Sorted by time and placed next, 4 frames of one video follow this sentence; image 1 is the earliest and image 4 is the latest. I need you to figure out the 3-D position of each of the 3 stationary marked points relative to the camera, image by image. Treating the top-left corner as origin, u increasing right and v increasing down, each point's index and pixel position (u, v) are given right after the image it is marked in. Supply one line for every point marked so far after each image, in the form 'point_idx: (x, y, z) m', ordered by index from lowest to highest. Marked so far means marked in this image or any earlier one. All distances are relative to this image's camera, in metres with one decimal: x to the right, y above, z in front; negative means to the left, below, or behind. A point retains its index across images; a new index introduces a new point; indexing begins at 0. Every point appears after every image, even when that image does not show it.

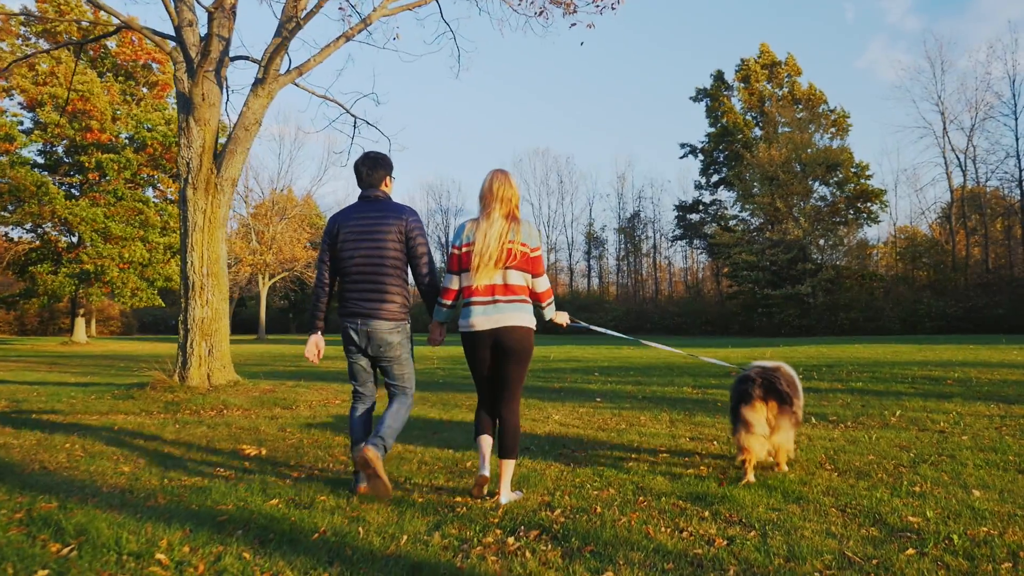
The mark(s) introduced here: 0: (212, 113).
0: (-4.6, +2.7, +10.1) m
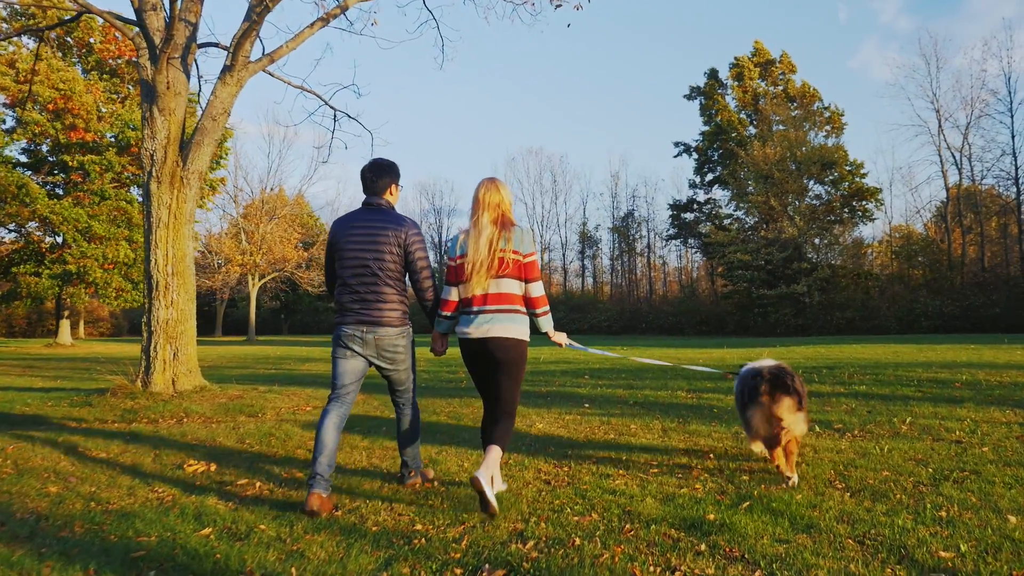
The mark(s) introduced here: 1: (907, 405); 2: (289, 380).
0: (-4.8, +2.7, +9.6) m
1: (+4.3, -1.3, +7.2) m
2: (-4.2, -1.8, +12.5) m
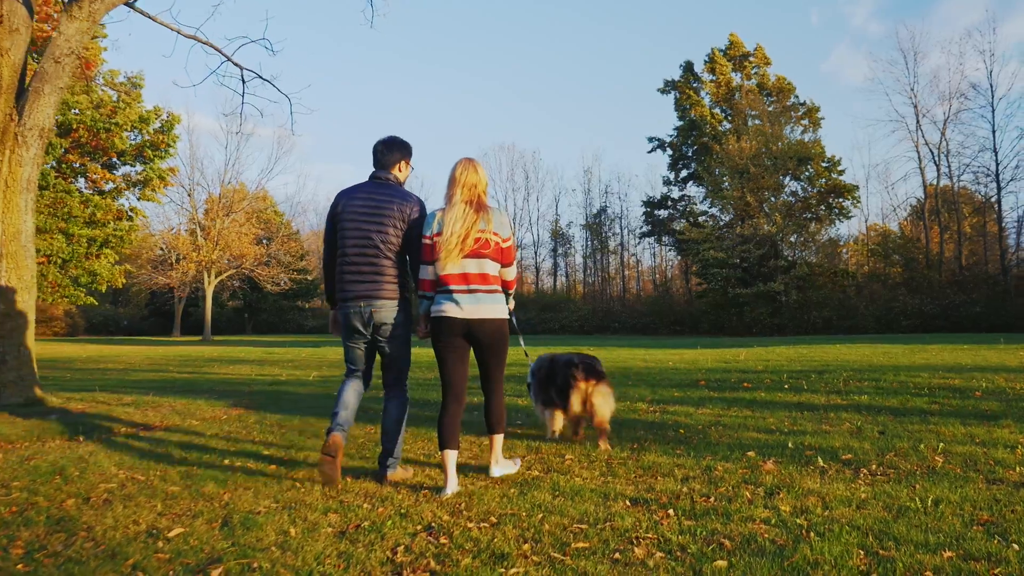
0: (-5.7, +2.9, +7.6) m
1: (+3.5, -1.1, +5.5) m
2: (-5.2, -1.6, +10.6) m
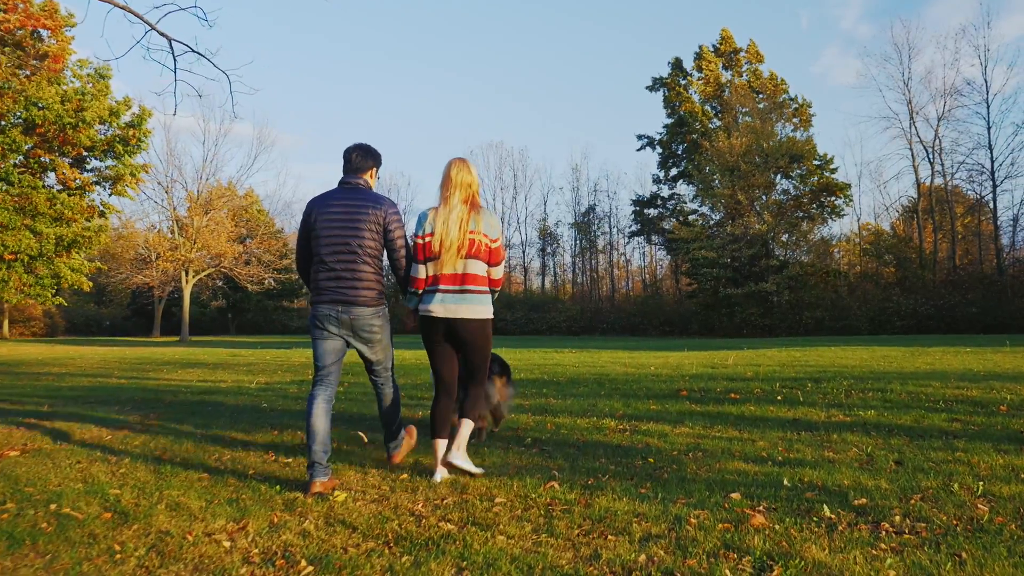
0: (-6.2, +2.9, +6.4) m
1: (+3.0, -1.1, +4.4) m
2: (-5.8, -1.6, +9.4) m
